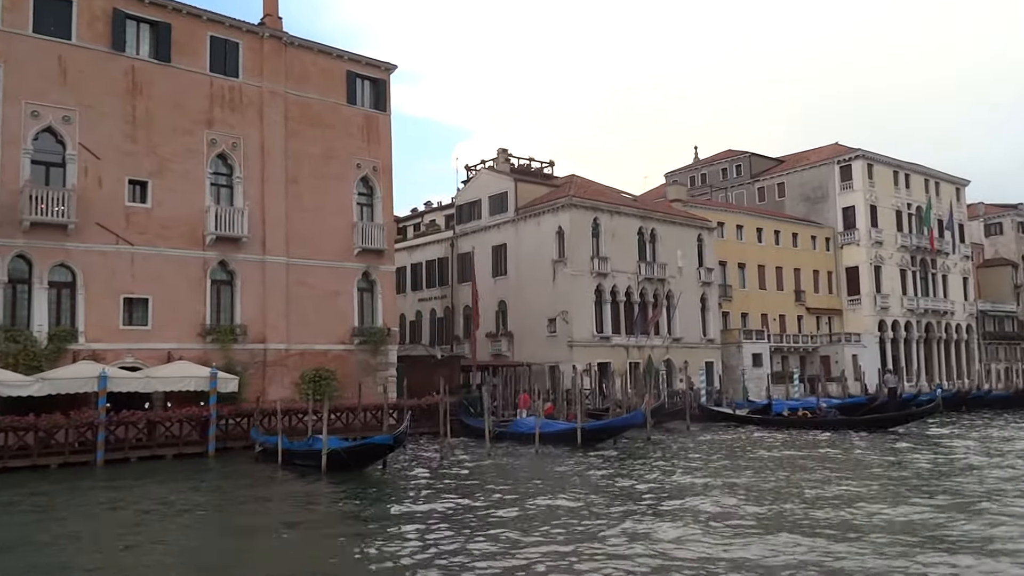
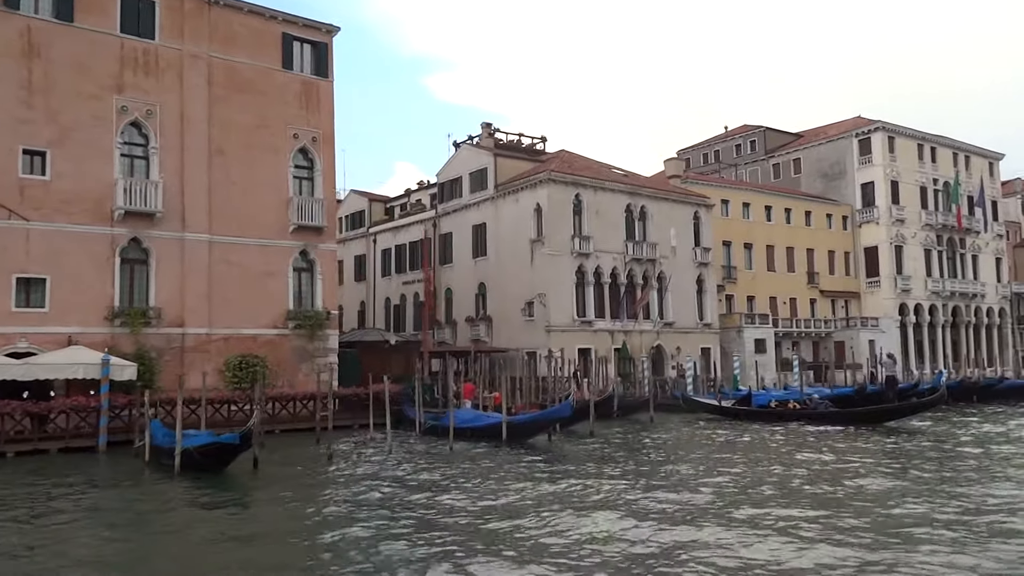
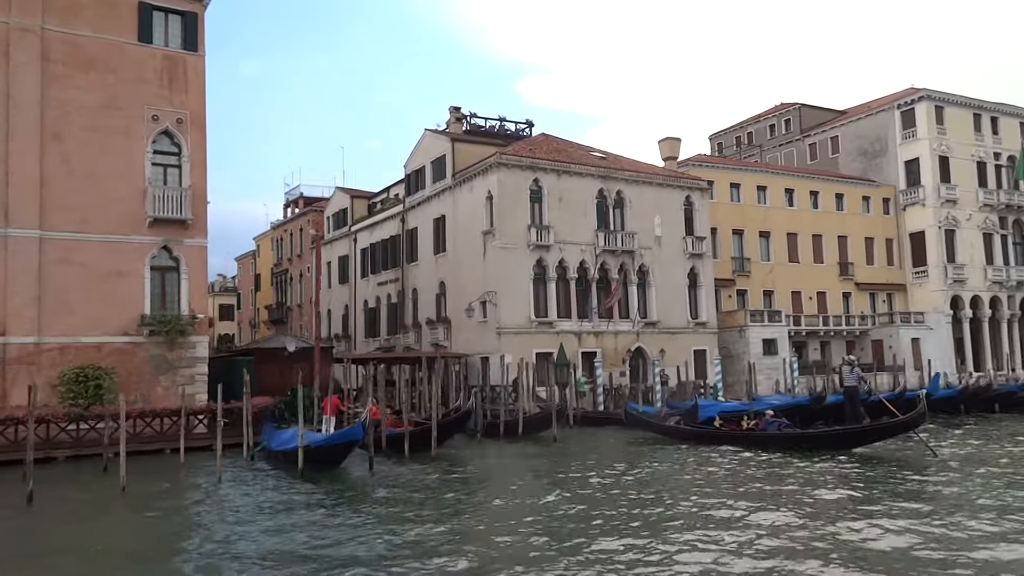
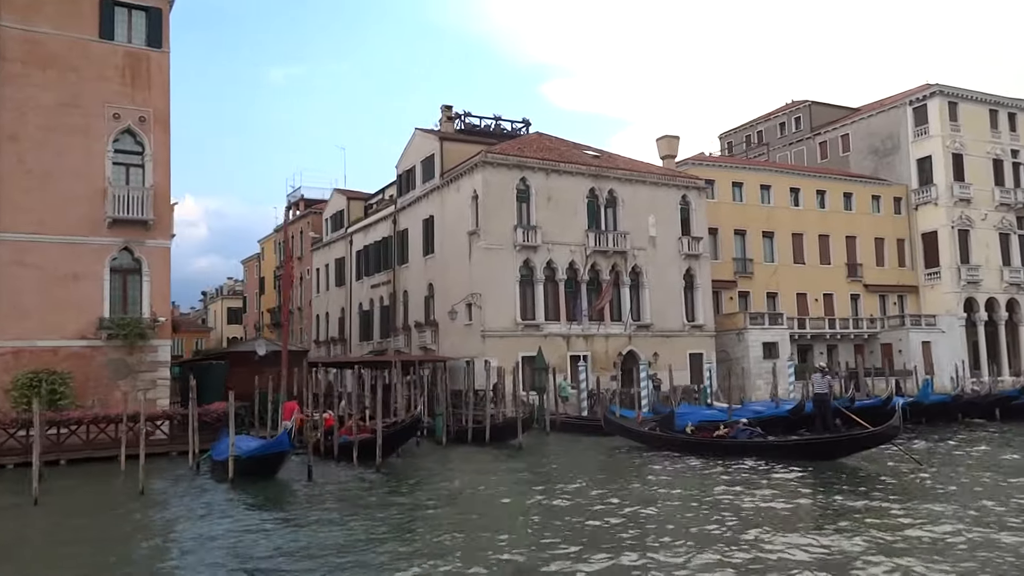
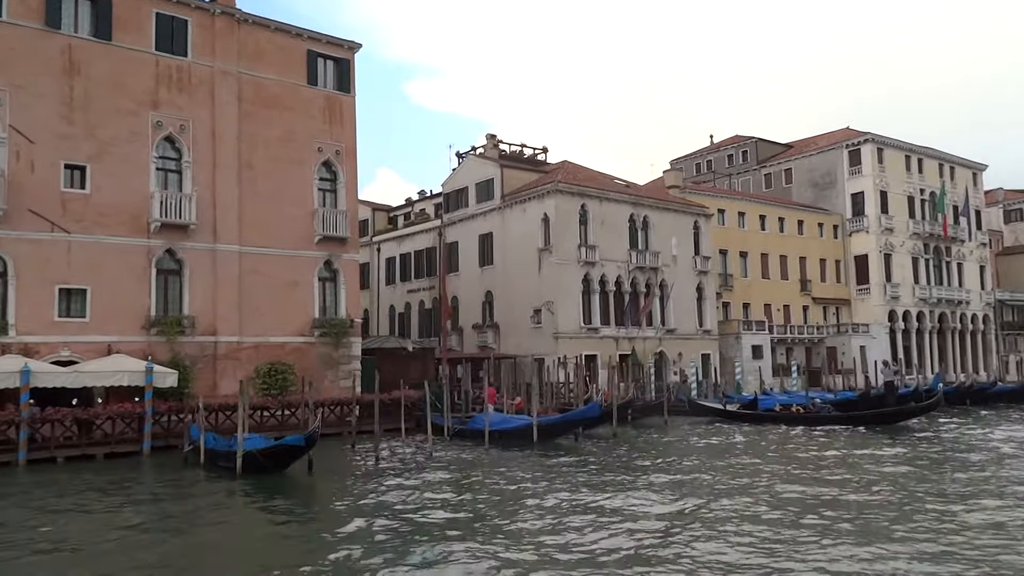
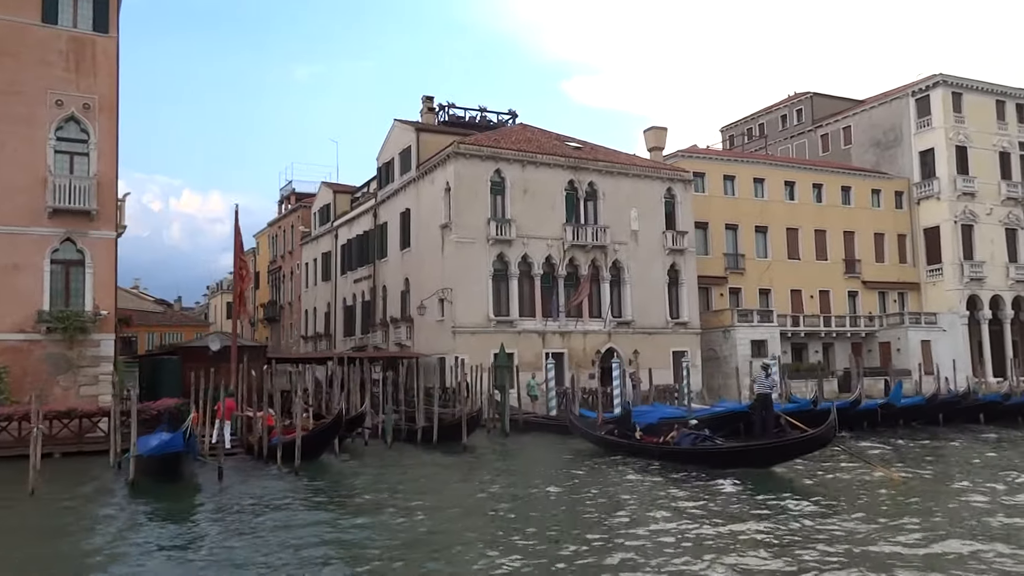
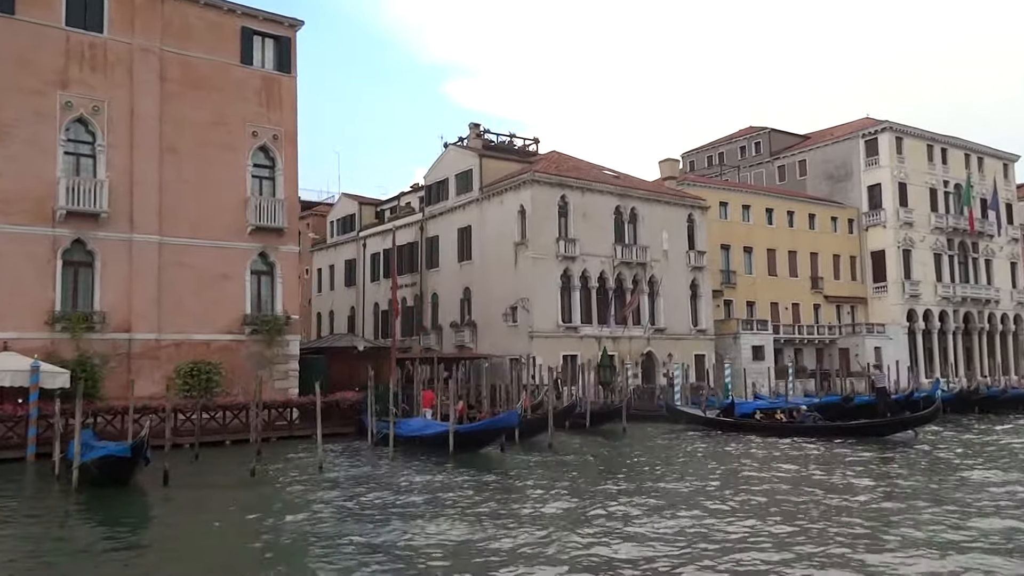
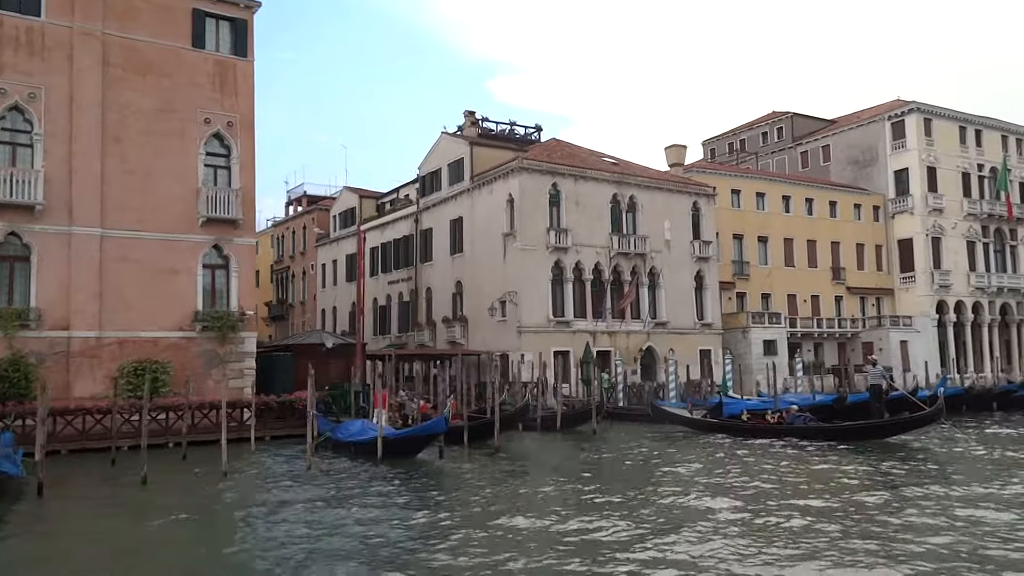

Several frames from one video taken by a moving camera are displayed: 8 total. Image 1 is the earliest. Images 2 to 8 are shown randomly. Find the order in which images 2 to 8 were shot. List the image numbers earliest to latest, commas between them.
5, 2, 7, 8, 3, 4, 6
